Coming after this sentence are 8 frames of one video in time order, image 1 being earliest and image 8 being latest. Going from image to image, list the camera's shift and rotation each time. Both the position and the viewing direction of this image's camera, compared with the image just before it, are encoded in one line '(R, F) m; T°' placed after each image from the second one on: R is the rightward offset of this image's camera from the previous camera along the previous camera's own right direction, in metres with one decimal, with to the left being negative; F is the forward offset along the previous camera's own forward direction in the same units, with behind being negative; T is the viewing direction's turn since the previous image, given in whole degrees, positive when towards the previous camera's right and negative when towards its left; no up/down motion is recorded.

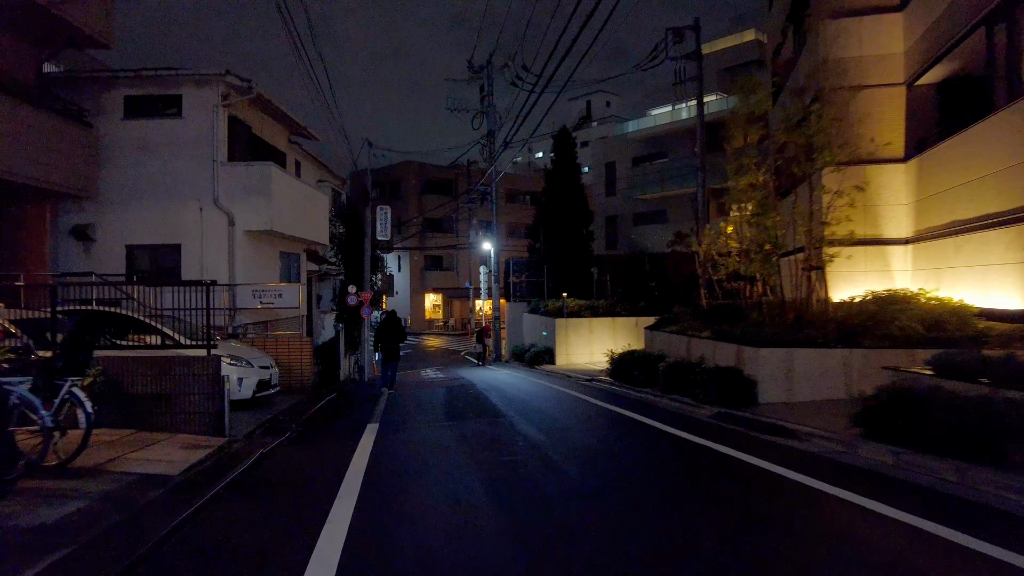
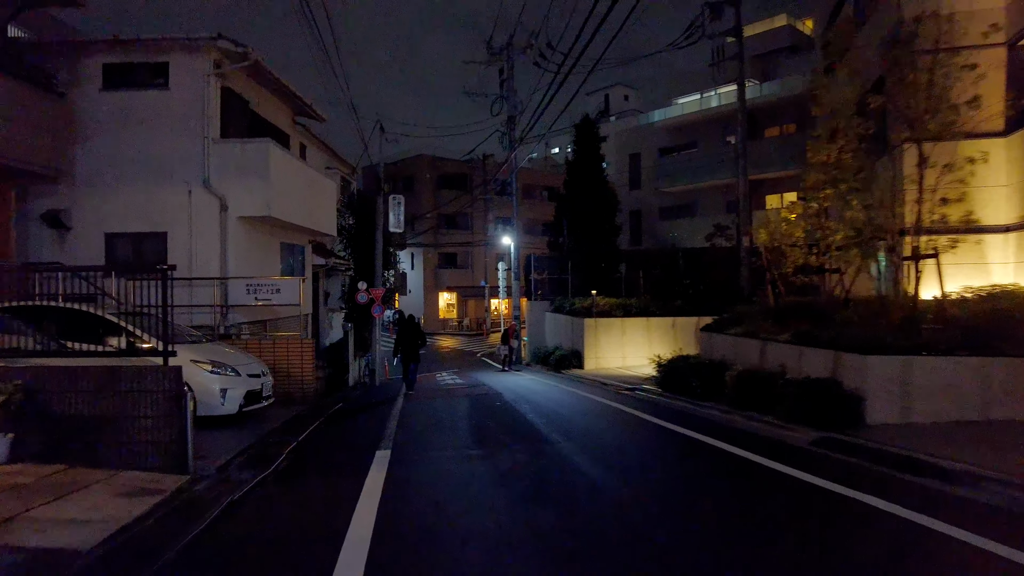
(-0.5, +2.1) m; -1°
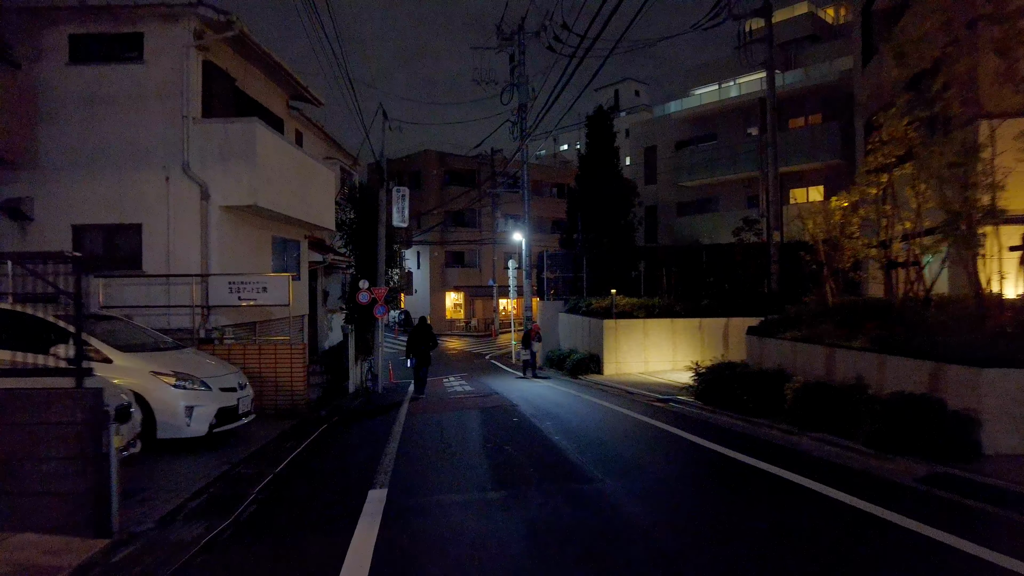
(-0.2, +1.6) m; -1°
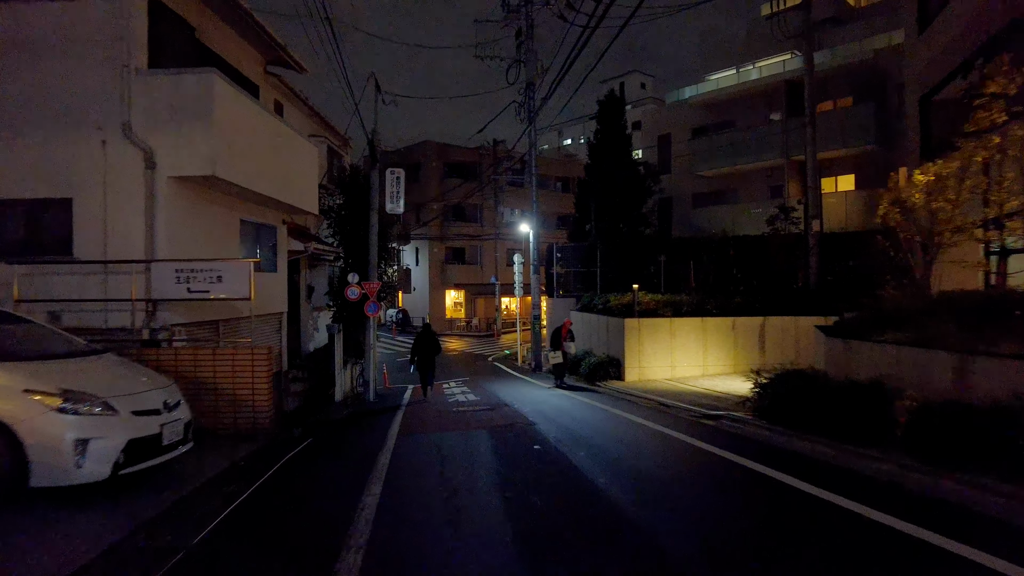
(-0.3, +2.3) m; 0°
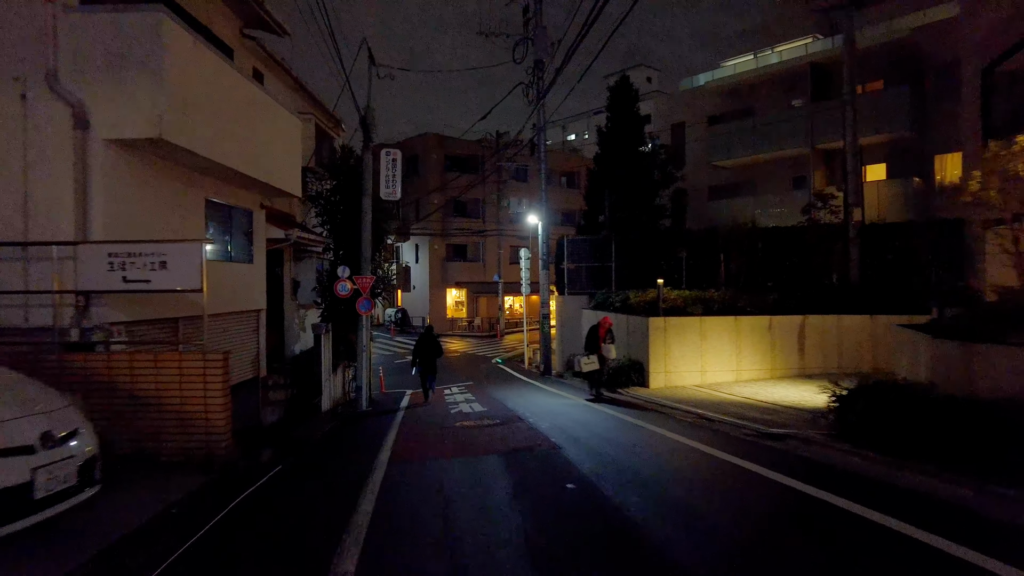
(-0.2, +1.9) m; 0°
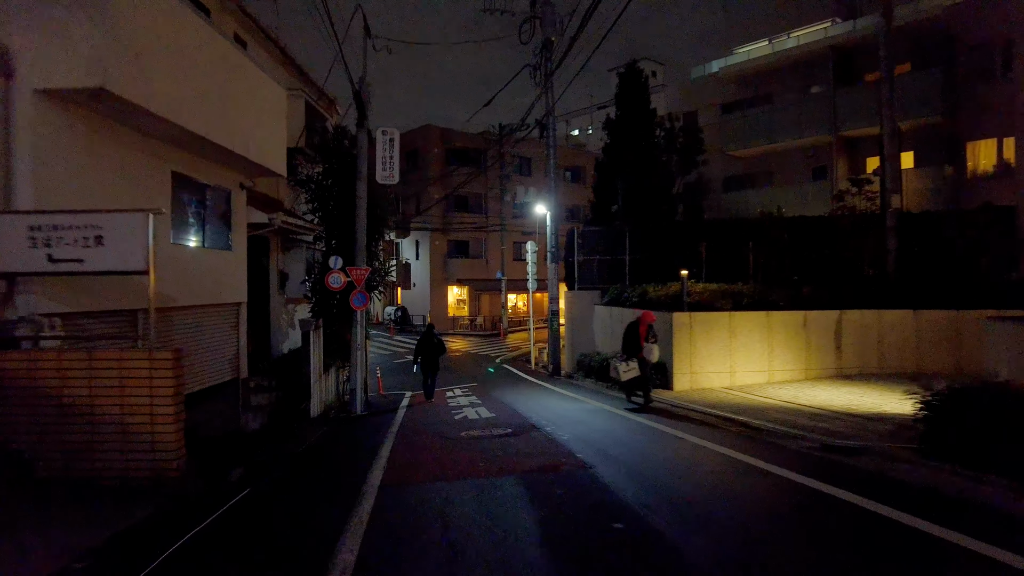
(-0.2, +1.4) m; 0°
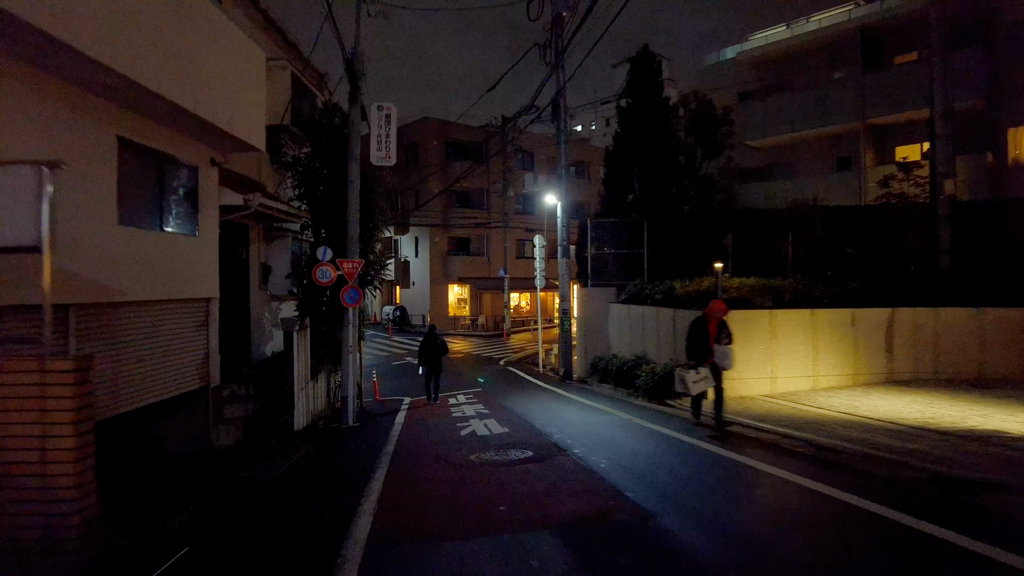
(-0.3, +1.7) m; 0°
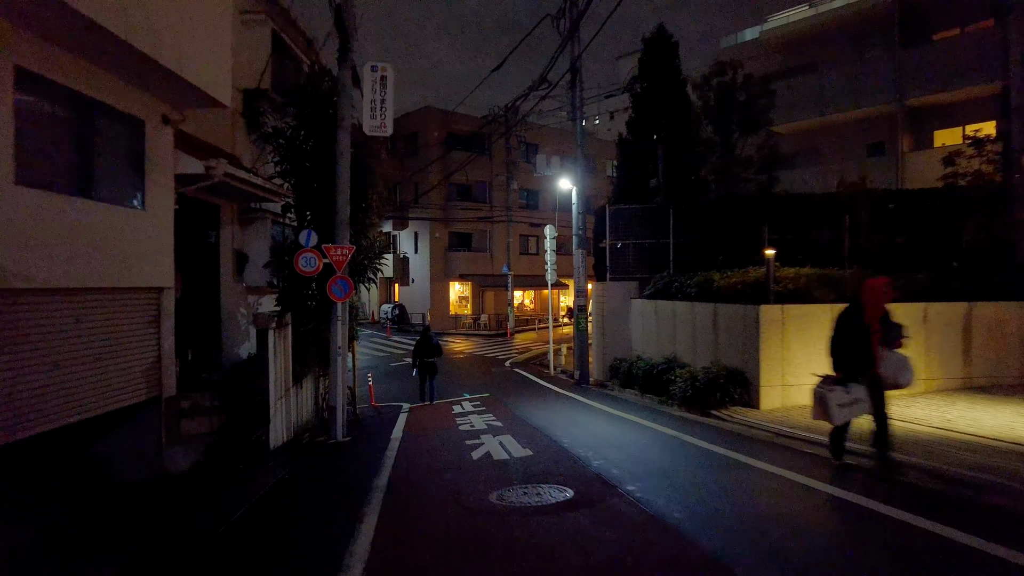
(-0.3, +1.9) m; 0°
